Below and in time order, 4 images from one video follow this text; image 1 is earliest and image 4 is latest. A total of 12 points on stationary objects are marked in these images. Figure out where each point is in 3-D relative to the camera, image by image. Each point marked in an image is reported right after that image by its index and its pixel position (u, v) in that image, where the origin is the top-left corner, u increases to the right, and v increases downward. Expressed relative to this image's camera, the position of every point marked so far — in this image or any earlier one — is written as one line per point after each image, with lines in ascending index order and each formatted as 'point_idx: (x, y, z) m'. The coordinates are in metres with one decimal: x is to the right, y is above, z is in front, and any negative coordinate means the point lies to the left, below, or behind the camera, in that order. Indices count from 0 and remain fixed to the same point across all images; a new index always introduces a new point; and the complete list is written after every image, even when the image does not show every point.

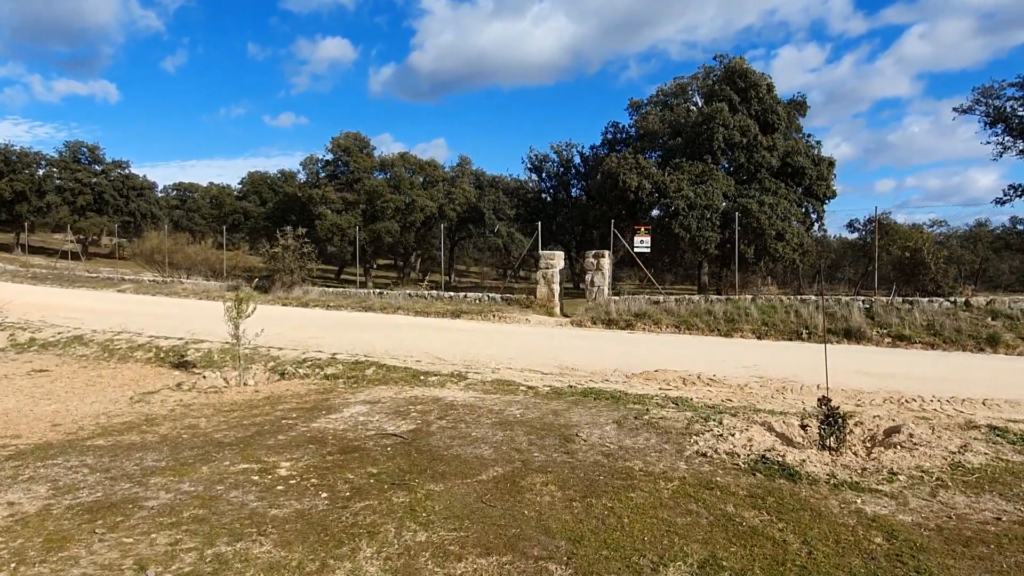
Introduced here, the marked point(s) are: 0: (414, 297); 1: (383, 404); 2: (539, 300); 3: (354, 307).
0: (-2.3, -0.2, +17.1) m
1: (-1.0, -0.9, +5.8) m
2: (+0.5, -0.3, +15.4) m
3: (-3.5, -0.4, +16.4) m
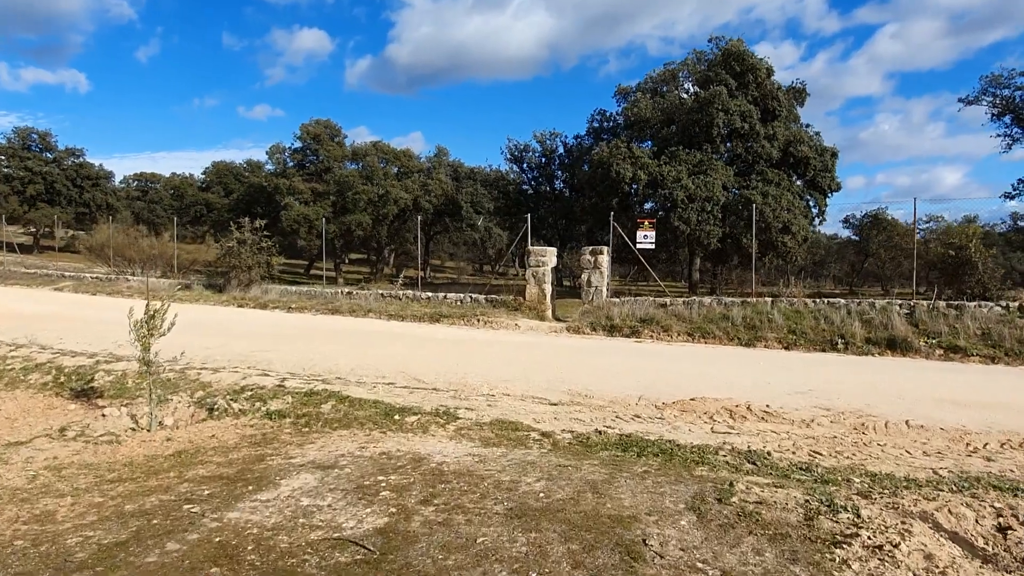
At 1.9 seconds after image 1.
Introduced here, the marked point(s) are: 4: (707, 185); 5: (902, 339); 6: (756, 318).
0: (-2.6, -0.2, +15.3) m
1: (-0.9, -1.0, +4.0) m
2: (+0.3, -0.3, +13.7) m
3: (-3.8, -0.4, +14.5) m
4: (+5.3, +2.8, +19.8) m
5: (+5.3, -0.7, +9.9) m
6: (+3.8, -0.5, +11.2) m
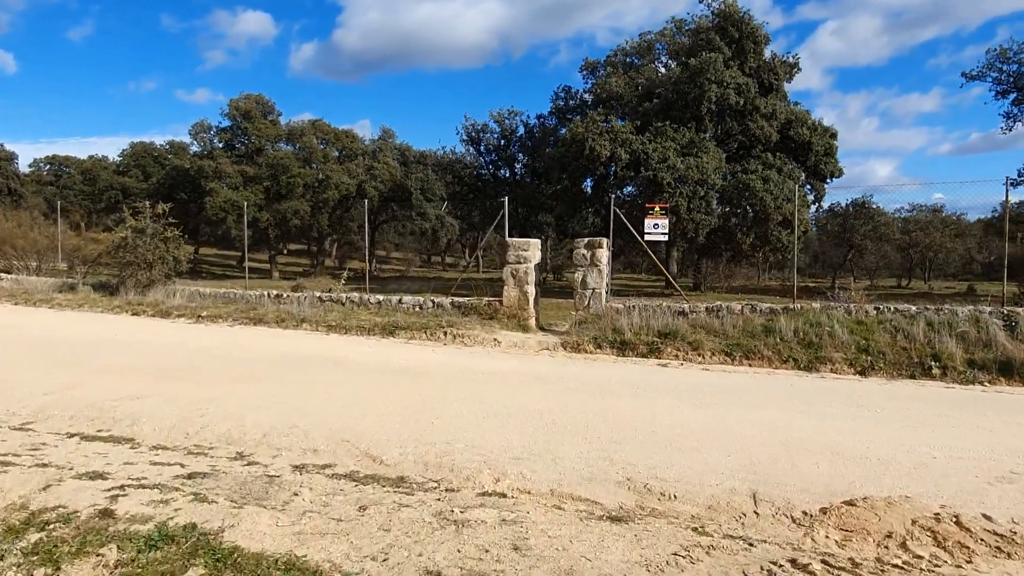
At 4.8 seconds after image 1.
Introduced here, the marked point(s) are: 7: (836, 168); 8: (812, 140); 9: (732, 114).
0: (-3.1, -0.2, +12.2) m
1: (-0.6, -1.2, +1.1) m
2: (-0.1, -0.3, +10.8) m
3: (-4.3, -0.5, +11.3) m
4: (+4.4, +2.9, +17.2) m
5: (+5.2, -0.8, +7.5) m
6: (+3.5, -0.5, +8.6) m
7: (+8.4, +3.2, +19.0) m
8: (+7.6, +3.8, +18.5) m
9: (+5.5, +4.4, +18.4) m
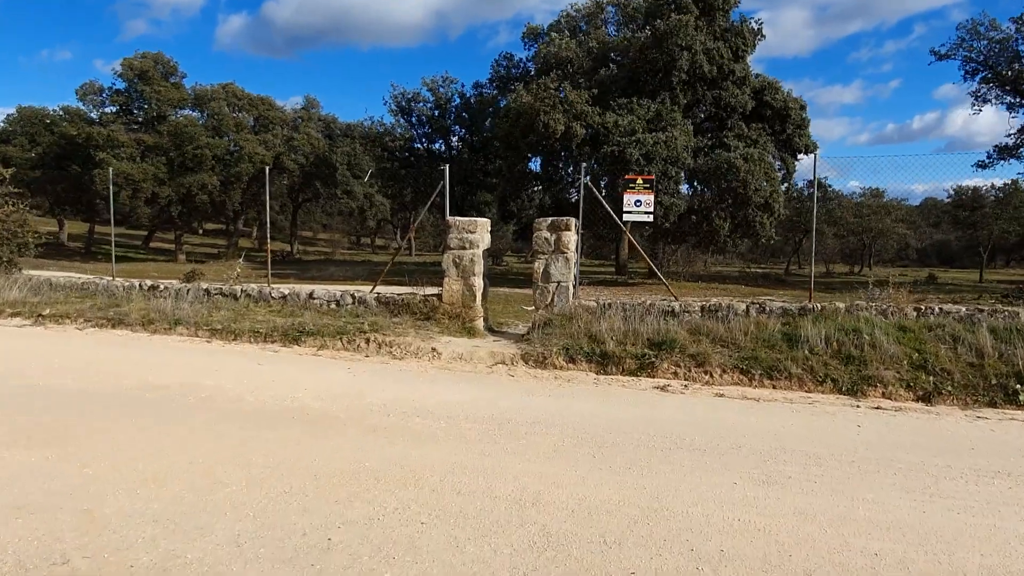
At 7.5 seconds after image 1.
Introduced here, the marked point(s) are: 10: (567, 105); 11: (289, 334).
0: (-3.9, -0.1, +9.6) m
1: (-0.4, -1.3, -1.2) m
2: (-0.8, -0.2, +8.5) m
3: (-5.0, -0.3, +8.6) m
4: (+3.2, +3.1, +15.2) m
5: (+4.8, -0.8, +5.7) m
6: (+3.1, -0.5, +6.7) m
7: (+6.9, +3.4, +17.4) m
8: (+6.2, +4.1, +16.8) m
9: (+4.1, +4.7, +16.4) m
10: (+1.2, +4.0, +15.7) m
11: (-2.4, -0.5, +7.8) m
